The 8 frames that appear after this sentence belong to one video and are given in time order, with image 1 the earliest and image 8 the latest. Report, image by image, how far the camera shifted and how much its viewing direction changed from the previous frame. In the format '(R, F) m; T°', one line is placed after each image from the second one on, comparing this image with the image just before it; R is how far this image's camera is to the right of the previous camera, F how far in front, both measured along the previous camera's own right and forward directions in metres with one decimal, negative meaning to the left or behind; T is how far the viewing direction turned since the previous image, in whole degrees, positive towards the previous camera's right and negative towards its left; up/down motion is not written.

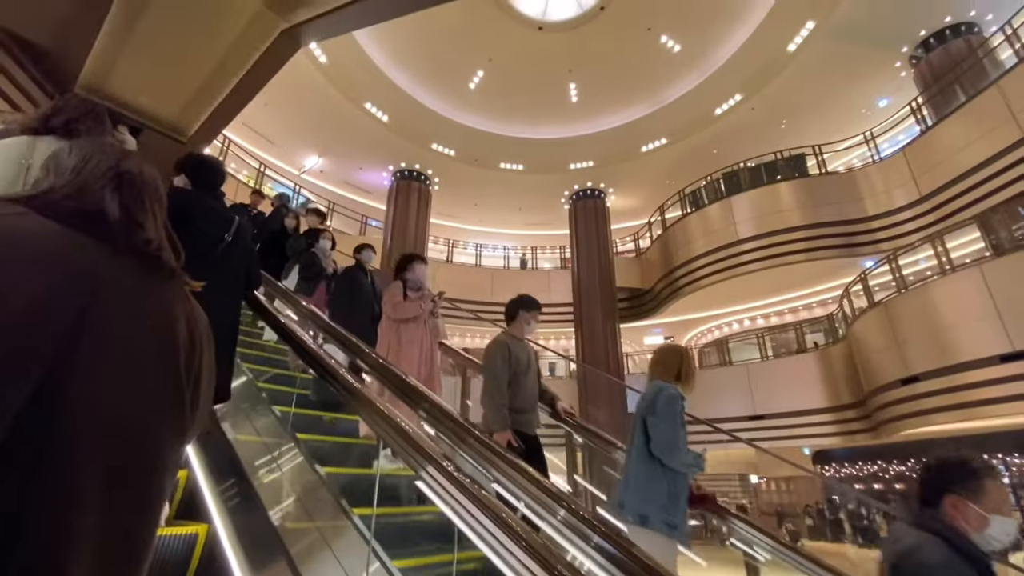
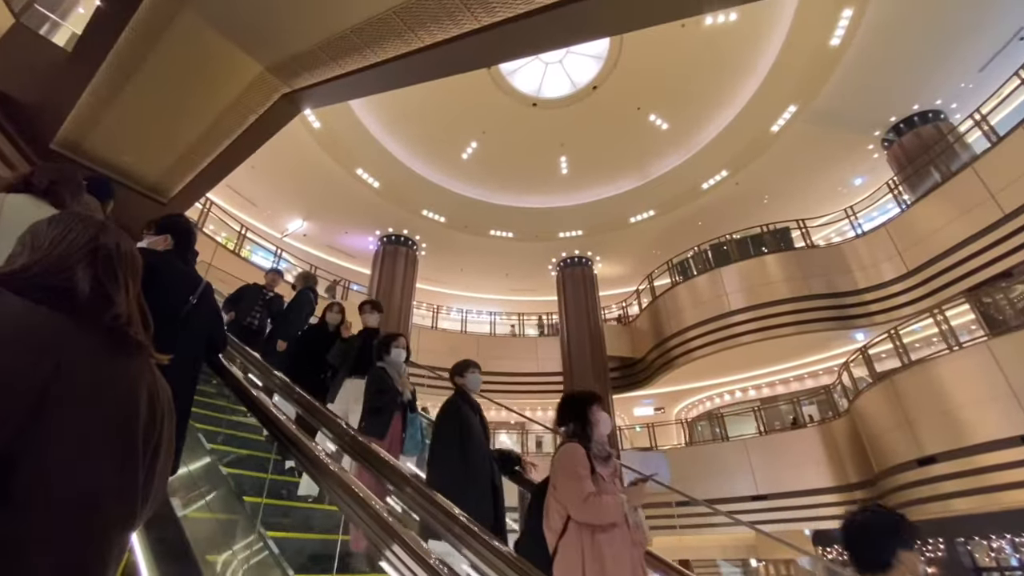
(-0.4, +0.4) m; +3°
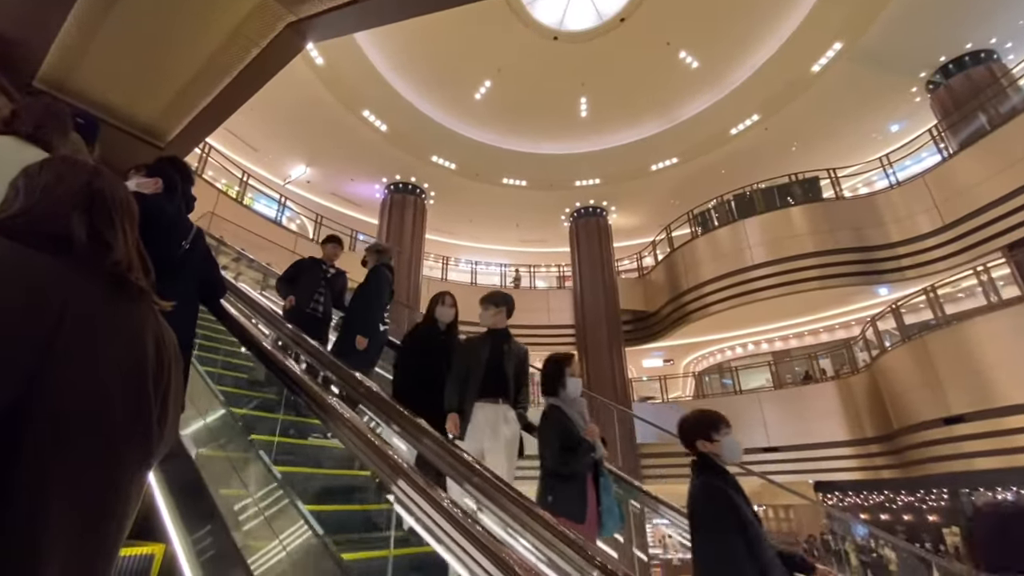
(-0.3, +0.3) m; 0°
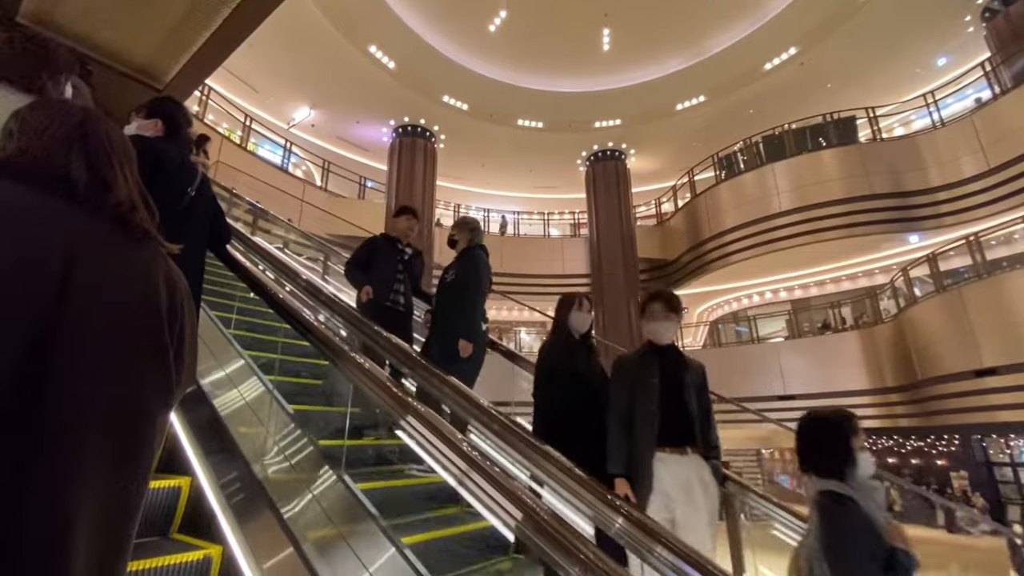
(-0.3, +0.2) m; 0°
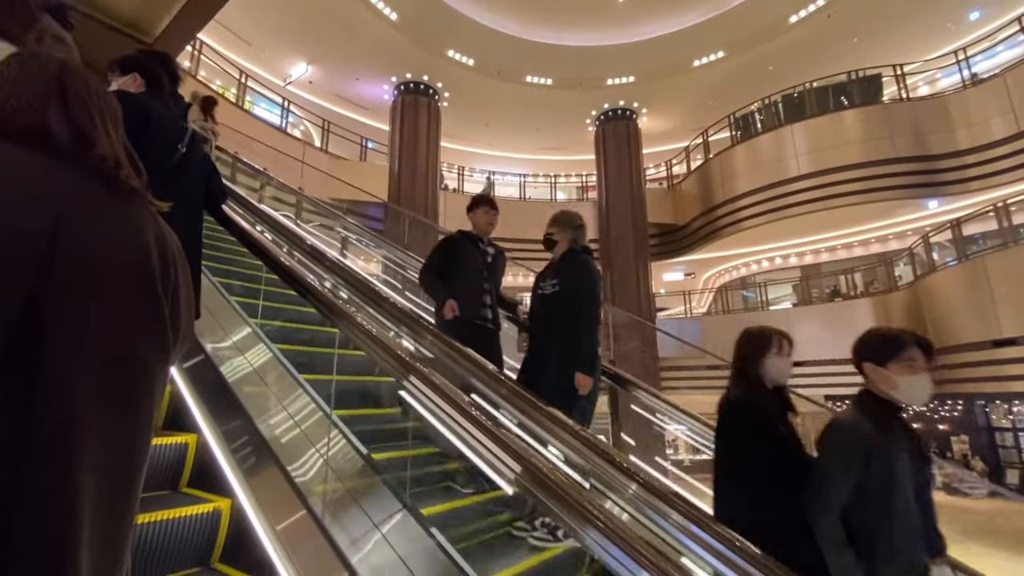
(-0.2, +0.2) m; 0°
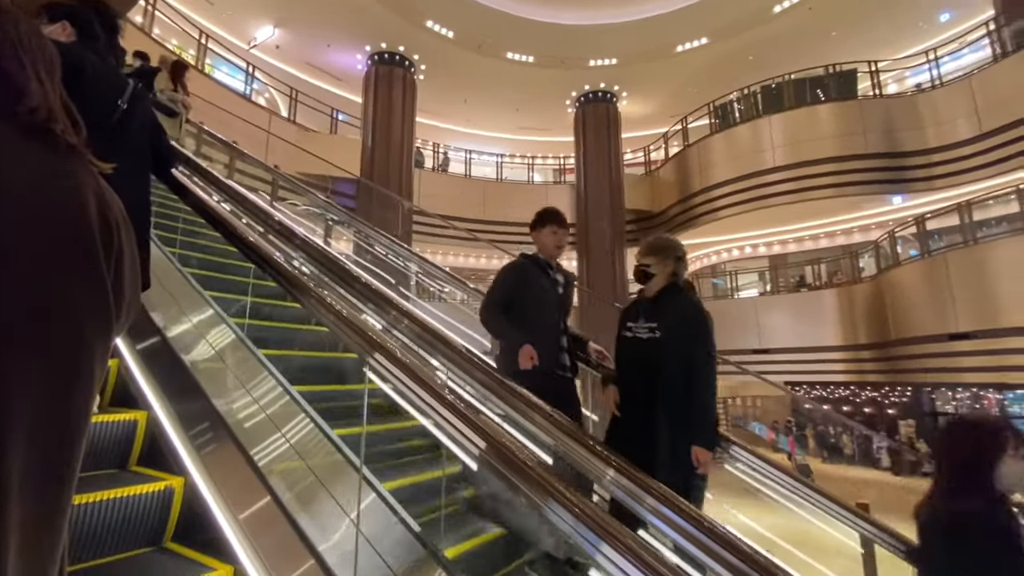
(-0.2, +0.2) m; +4°
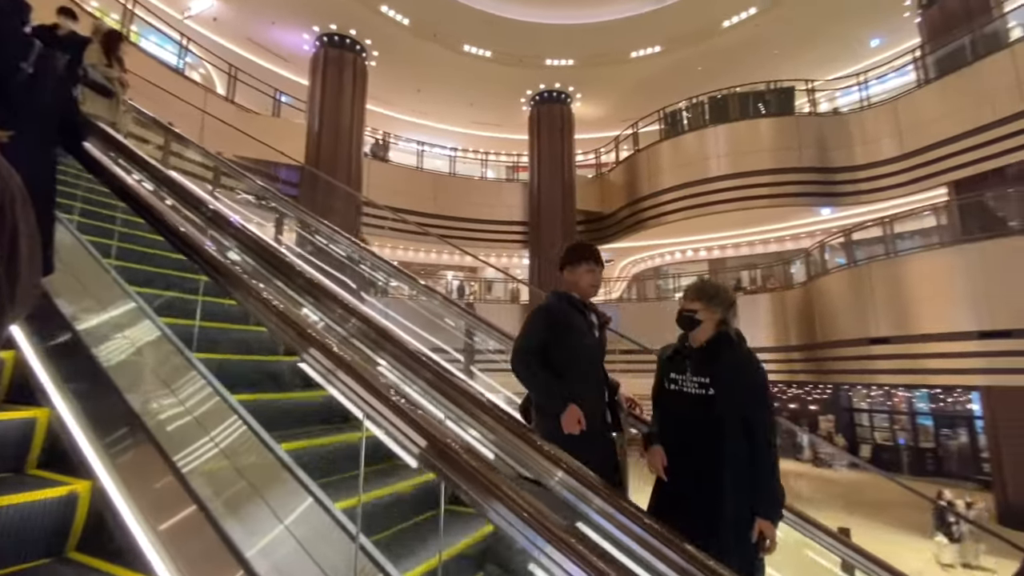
(-0.1, +0.1) m; +6°
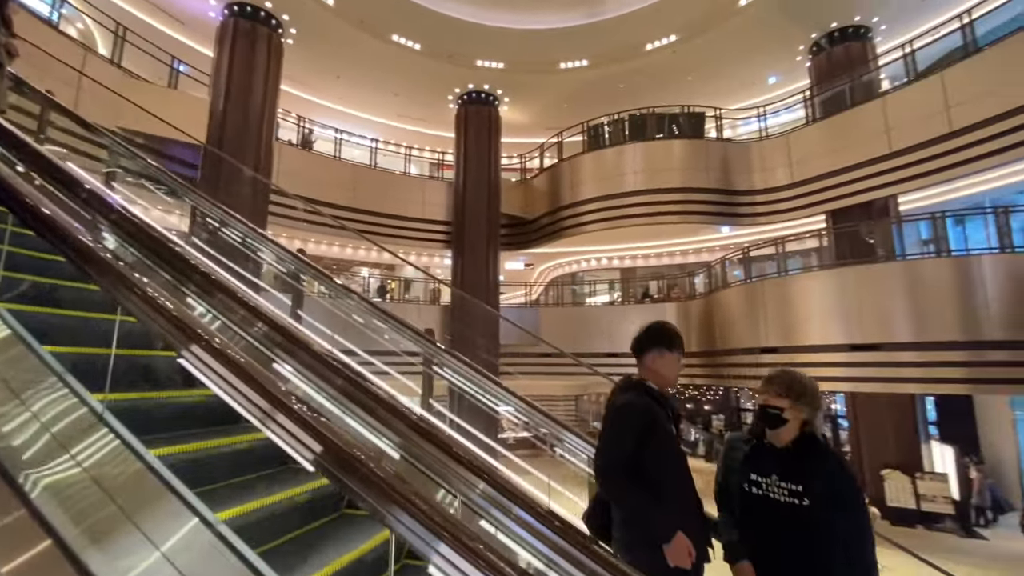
(-0.2, +0.1) m; +10°
